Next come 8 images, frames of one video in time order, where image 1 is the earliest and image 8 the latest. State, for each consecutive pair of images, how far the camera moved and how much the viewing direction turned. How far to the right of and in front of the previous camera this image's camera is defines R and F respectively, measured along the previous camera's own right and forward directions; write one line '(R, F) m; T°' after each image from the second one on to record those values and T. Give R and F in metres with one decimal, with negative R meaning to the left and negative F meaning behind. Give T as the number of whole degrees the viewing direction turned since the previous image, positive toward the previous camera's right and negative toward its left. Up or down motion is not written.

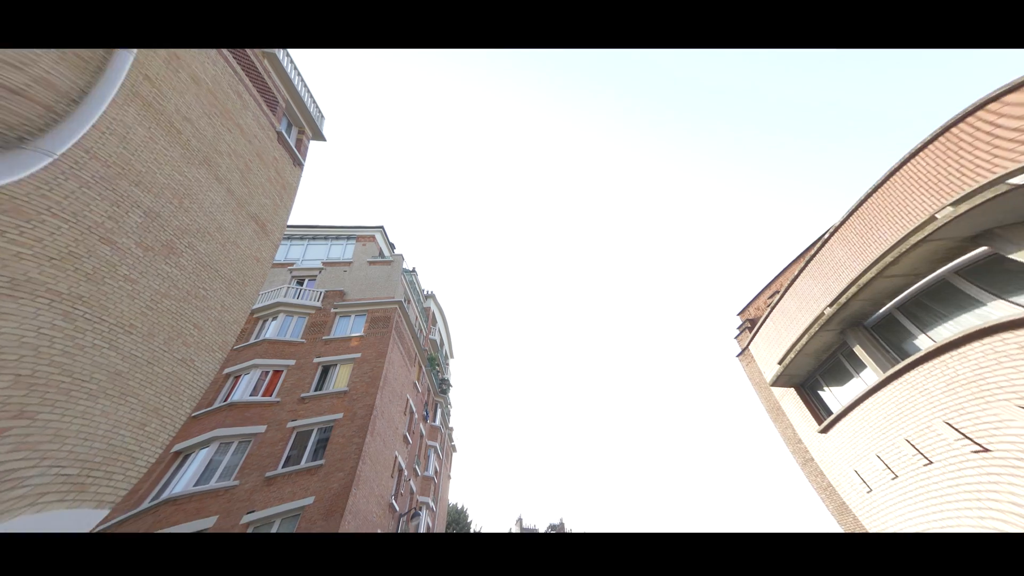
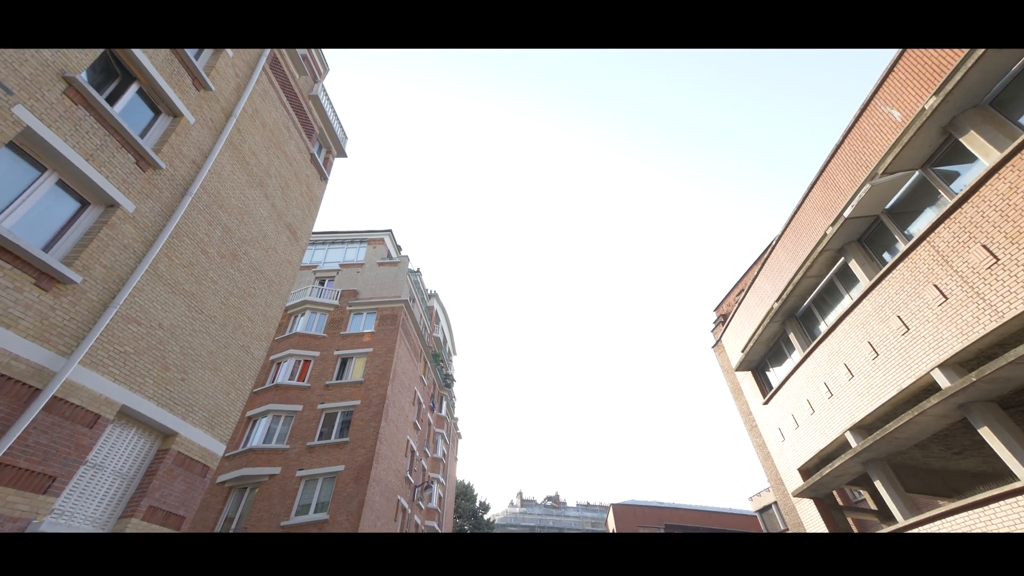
(-0.1, -3.1) m; 0°
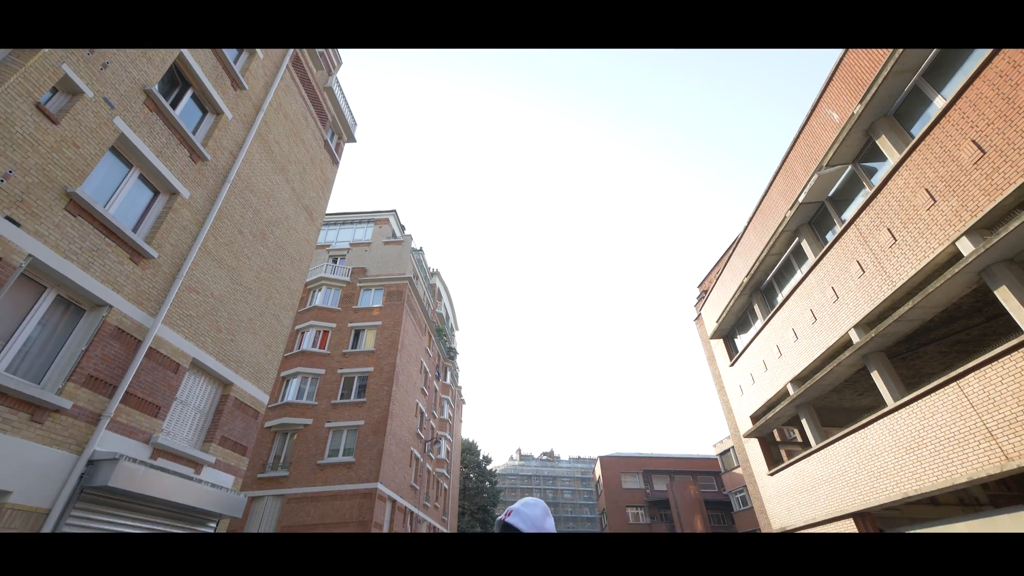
(+0.1, -2.1) m; 0°
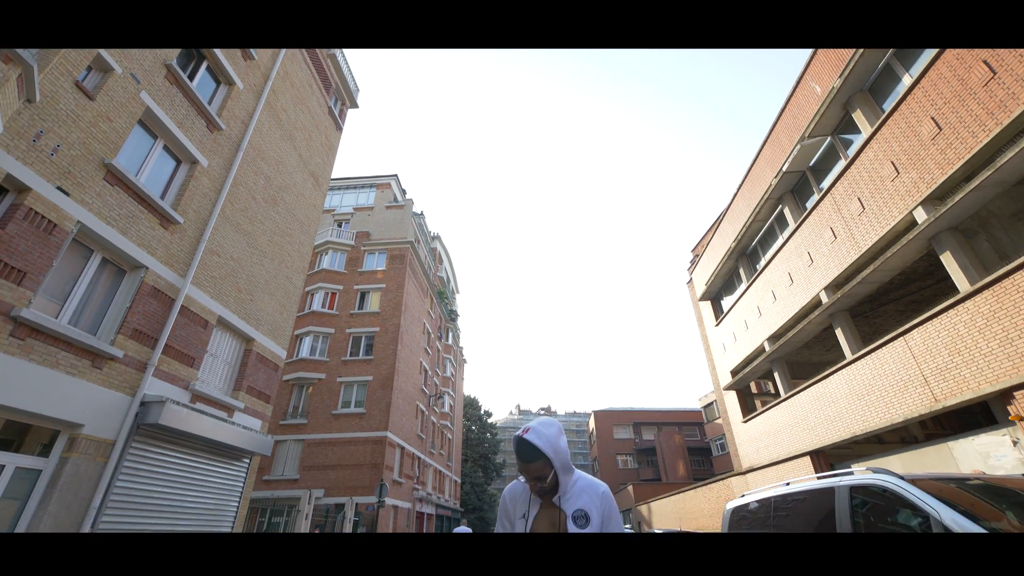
(+0.1, -1.0) m; 0°
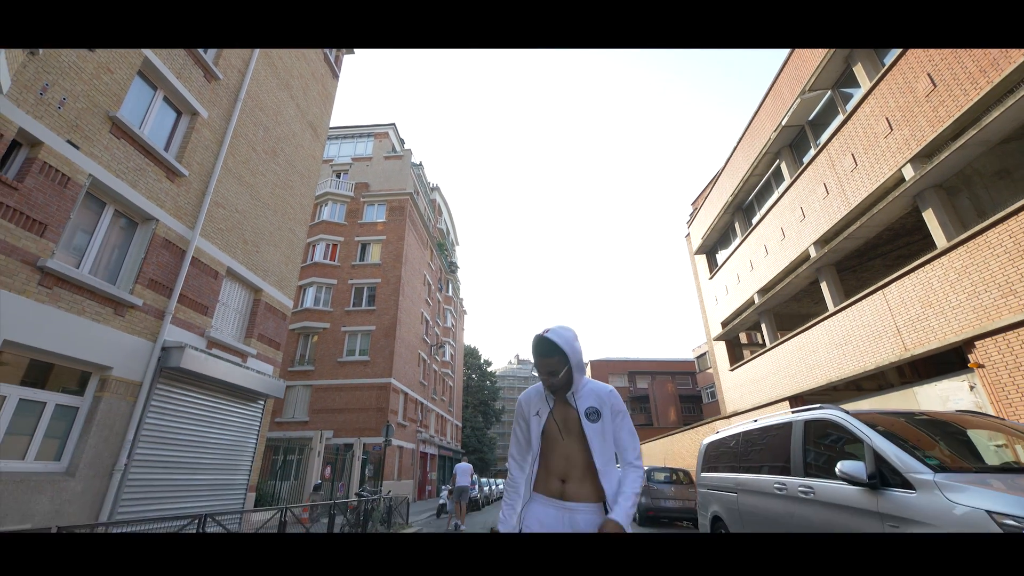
(0.0, -0.4) m; 0°
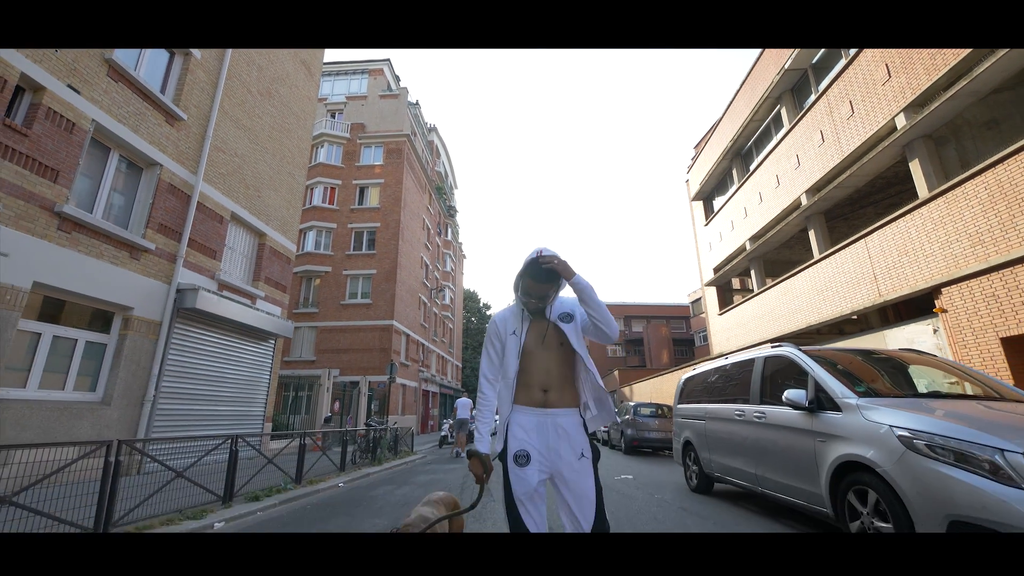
(+0.1, -0.4) m; 0°
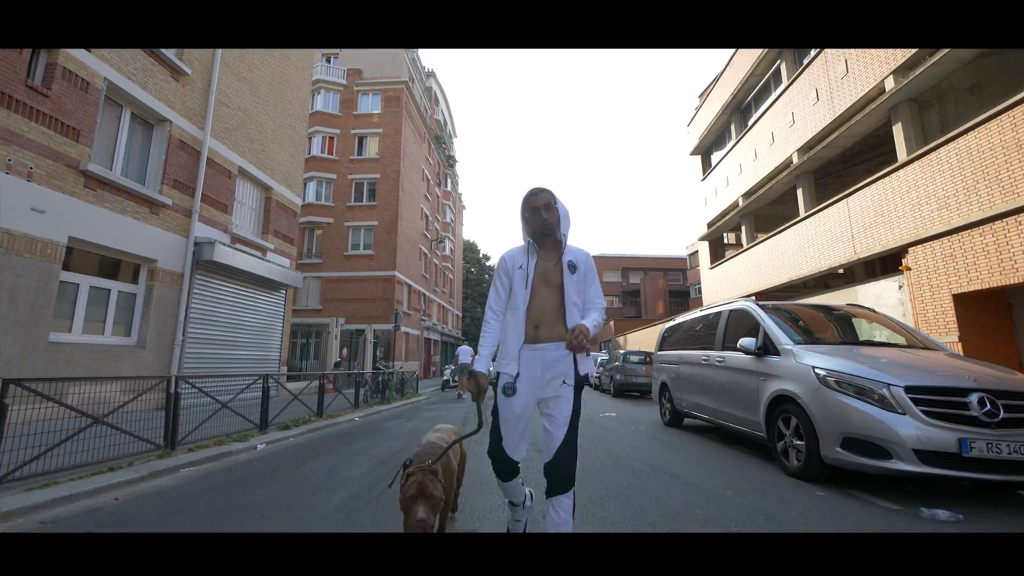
(0.0, -0.7) m; 0°
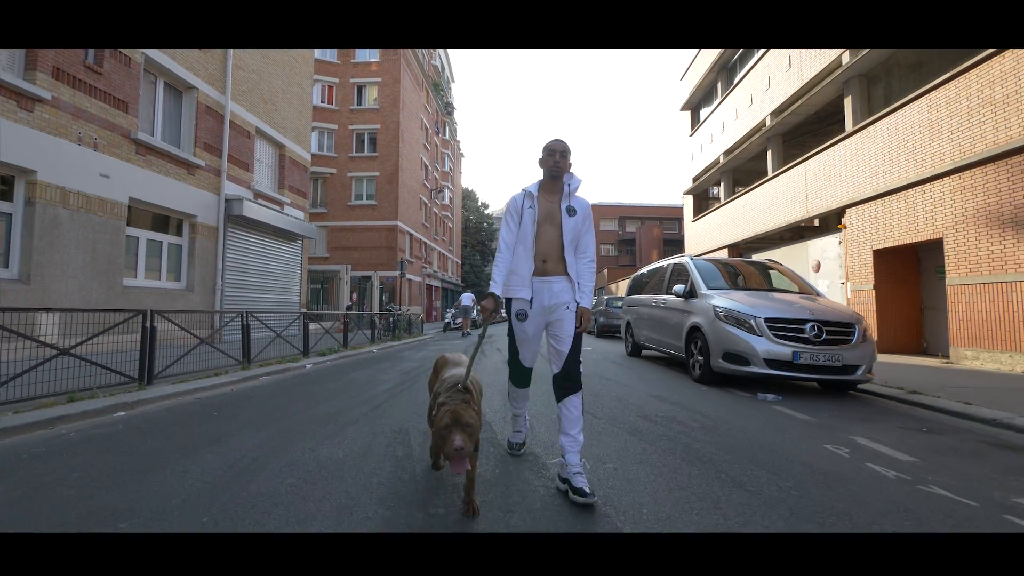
(+0.1, -1.6) m; 0°
